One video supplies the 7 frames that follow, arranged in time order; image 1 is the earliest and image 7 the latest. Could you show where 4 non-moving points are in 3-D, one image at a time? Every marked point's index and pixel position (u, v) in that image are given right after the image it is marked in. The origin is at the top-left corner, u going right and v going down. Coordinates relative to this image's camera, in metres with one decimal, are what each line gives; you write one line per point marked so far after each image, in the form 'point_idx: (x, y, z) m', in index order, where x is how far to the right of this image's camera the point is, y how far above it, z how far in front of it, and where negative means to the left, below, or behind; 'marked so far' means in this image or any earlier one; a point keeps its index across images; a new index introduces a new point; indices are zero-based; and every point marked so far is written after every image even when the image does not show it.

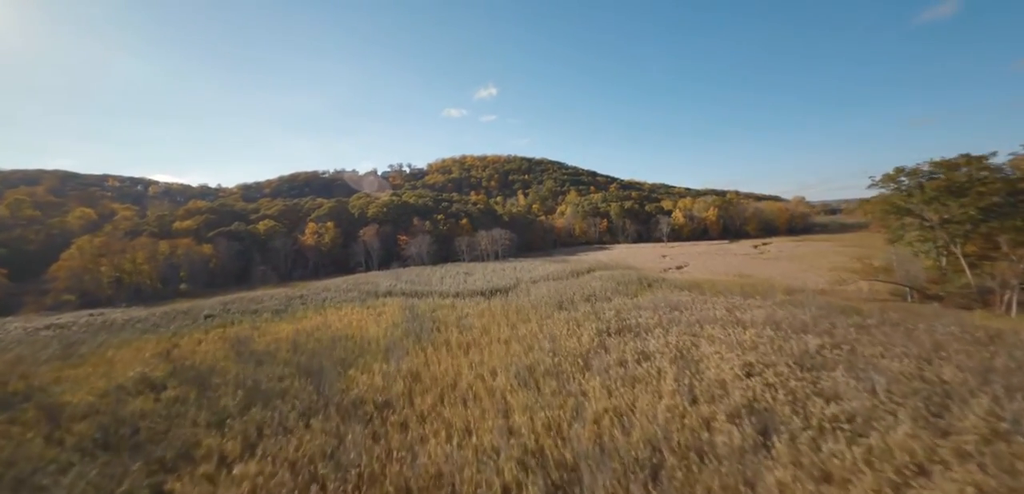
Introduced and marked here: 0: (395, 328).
0: (-6.6, -4.7, +17.5) m
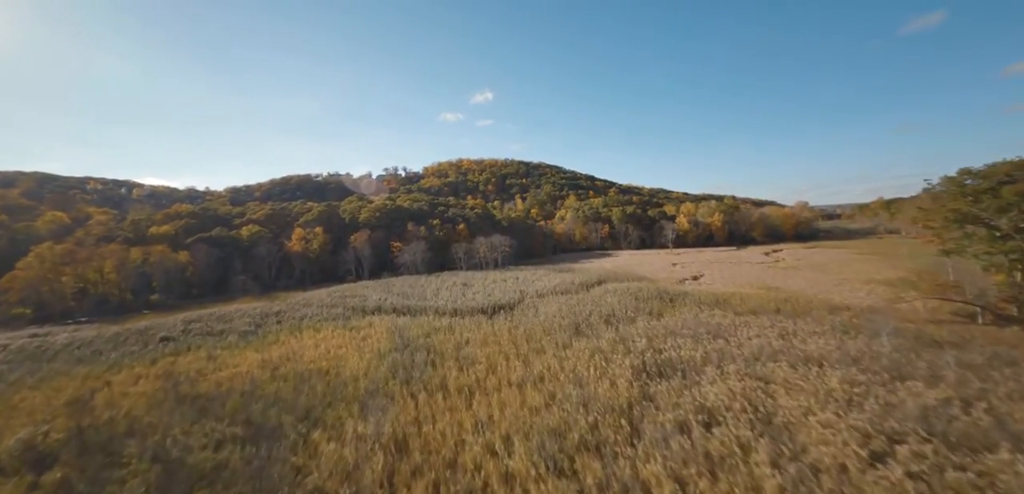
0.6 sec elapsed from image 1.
0: (-6.2, -5.3, +14.4) m
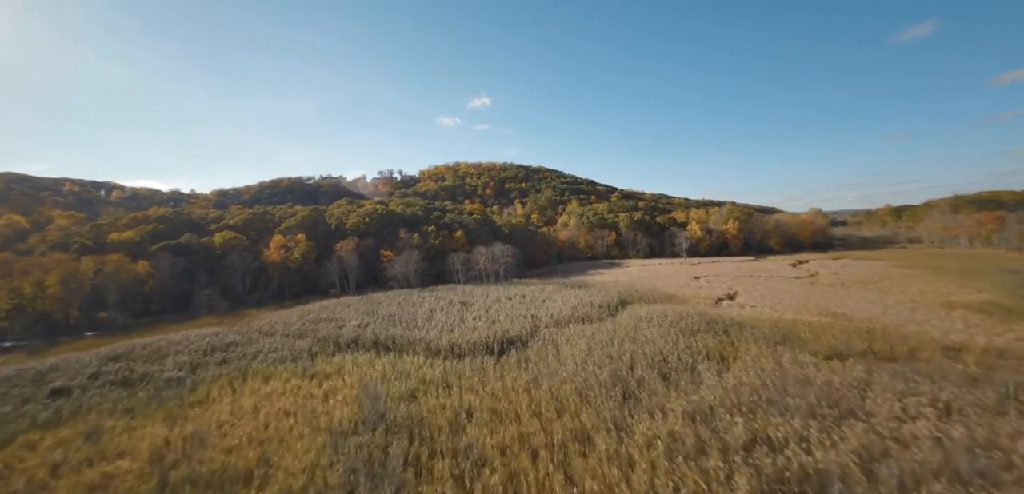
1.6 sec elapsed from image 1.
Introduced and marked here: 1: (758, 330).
0: (-5.3, -6.3, +9.3) m
1: (+15.1, -5.1, +19.1) m
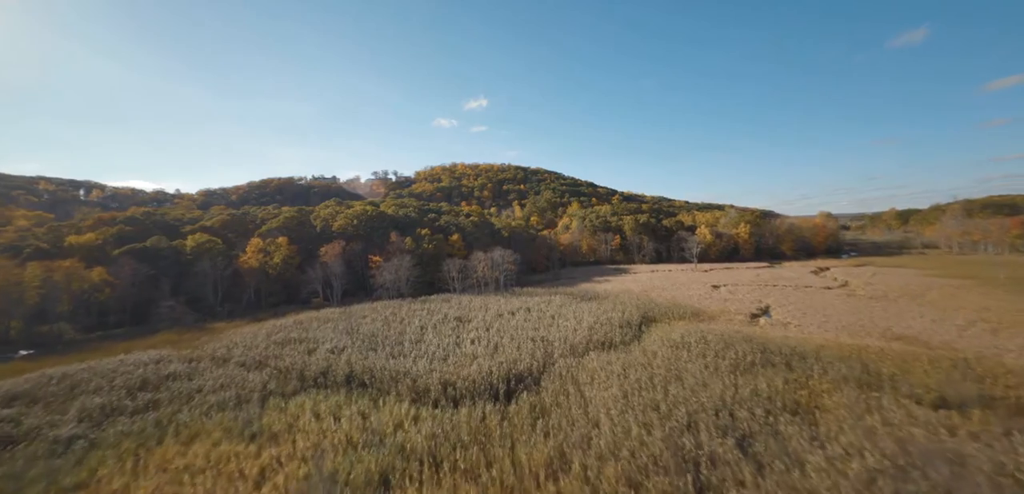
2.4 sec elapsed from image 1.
0: (-4.8, -6.7, +5.3) m
1: (+15.5, -5.7, +15.3) m
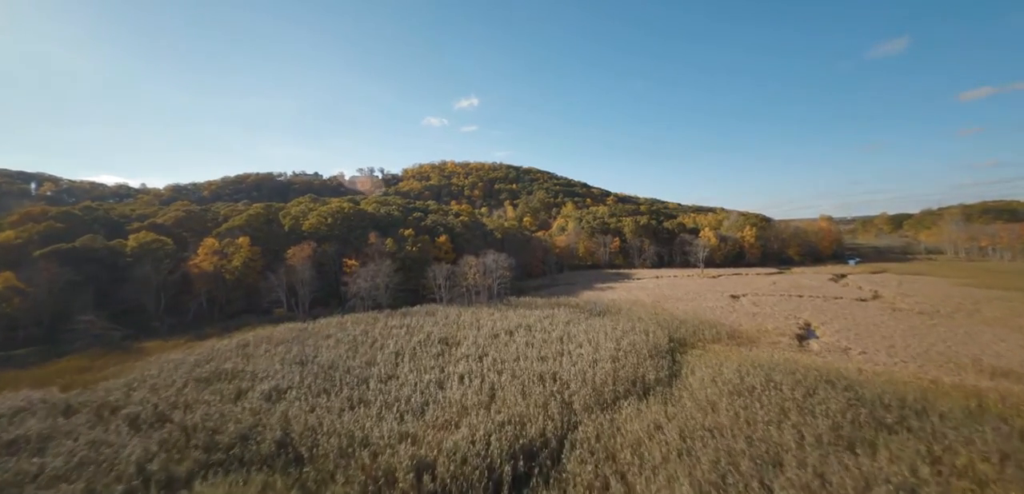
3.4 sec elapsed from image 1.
0: (-4.3, -7.1, +0.4) m
1: (+15.7, -6.2, +11.1) m
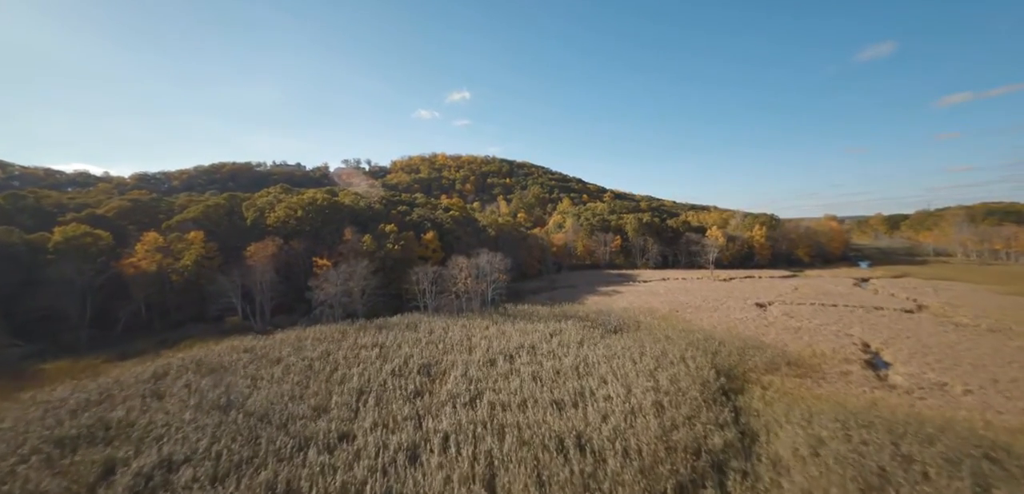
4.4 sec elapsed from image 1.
0: (-3.7, -7.4, -4.3) m
1: (+16.0, -6.6, +6.9) m
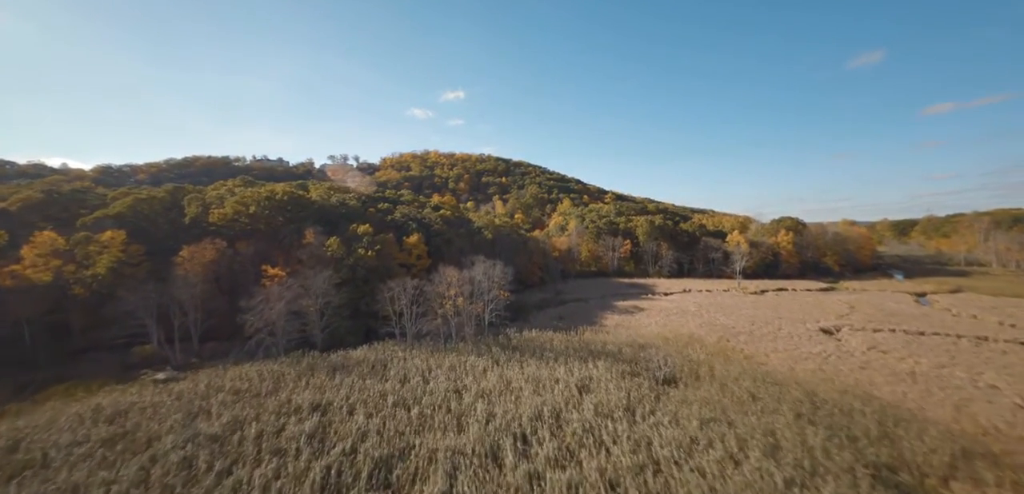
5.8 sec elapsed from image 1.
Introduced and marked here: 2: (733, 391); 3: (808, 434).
0: (-2.7, -7.9, -11.1) m
1: (+16.8, -7.3, +0.5) m
2: (+9.9, -6.6, +14.3) m
3: (+10.5, -6.7, +11.0) m
